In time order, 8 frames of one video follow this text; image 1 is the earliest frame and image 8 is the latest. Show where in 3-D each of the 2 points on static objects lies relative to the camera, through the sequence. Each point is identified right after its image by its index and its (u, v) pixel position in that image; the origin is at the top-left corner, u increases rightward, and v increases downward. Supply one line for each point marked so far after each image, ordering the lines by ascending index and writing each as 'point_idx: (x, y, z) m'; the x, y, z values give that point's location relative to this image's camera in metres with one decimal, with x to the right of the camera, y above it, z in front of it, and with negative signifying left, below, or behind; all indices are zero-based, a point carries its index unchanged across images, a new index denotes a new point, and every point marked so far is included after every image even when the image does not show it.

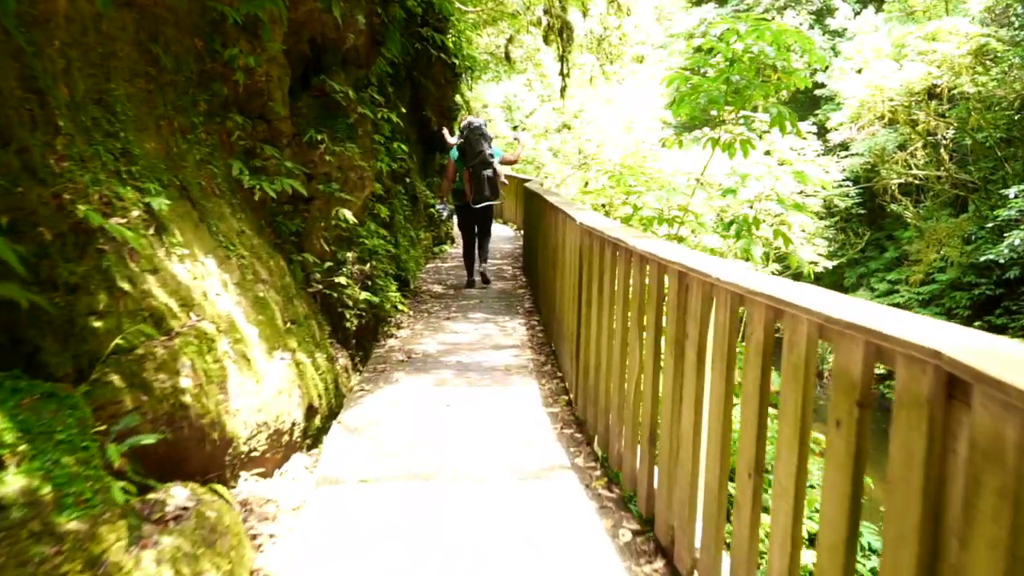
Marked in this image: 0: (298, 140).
0: (-1.2, +0.8, +4.7) m
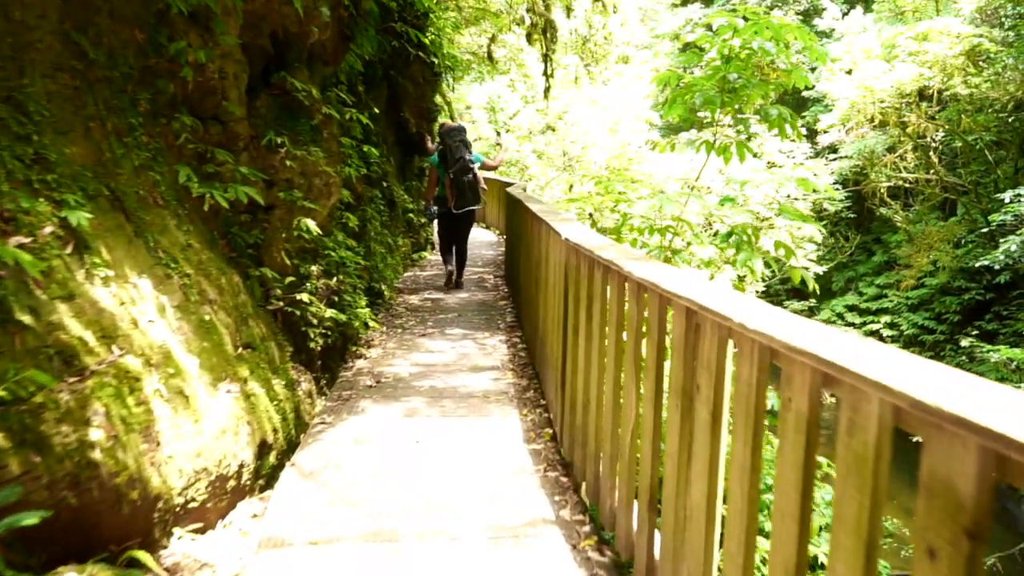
0: (-1.3, +0.7, +4.3) m
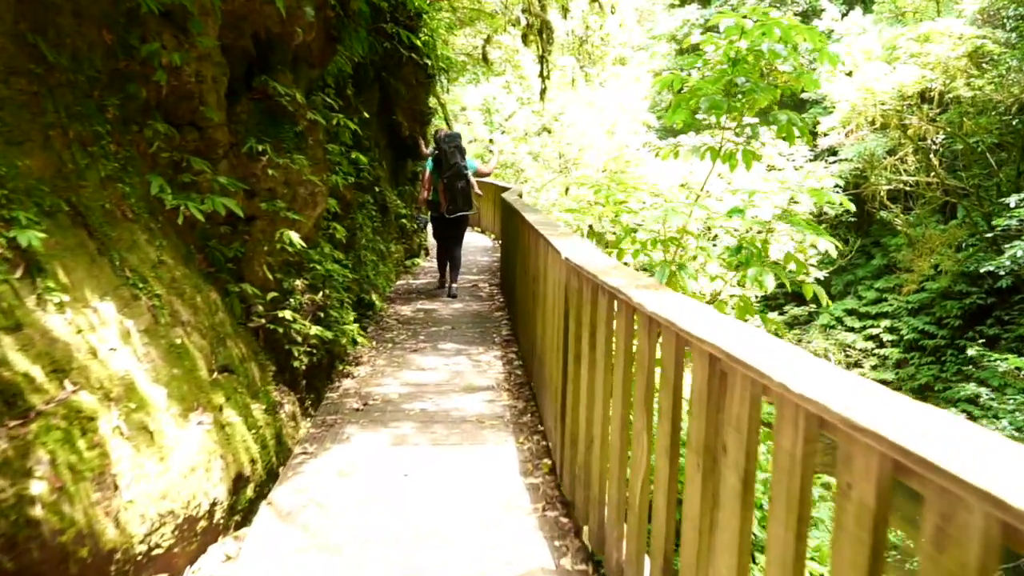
0: (-1.3, +0.7, +4.0) m
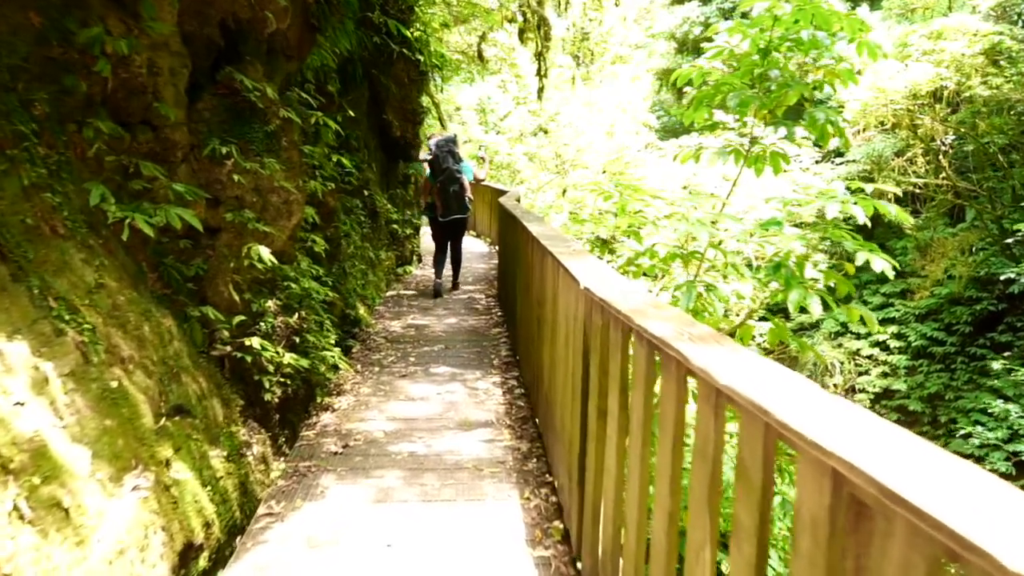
0: (-1.3, +0.6, +3.5) m
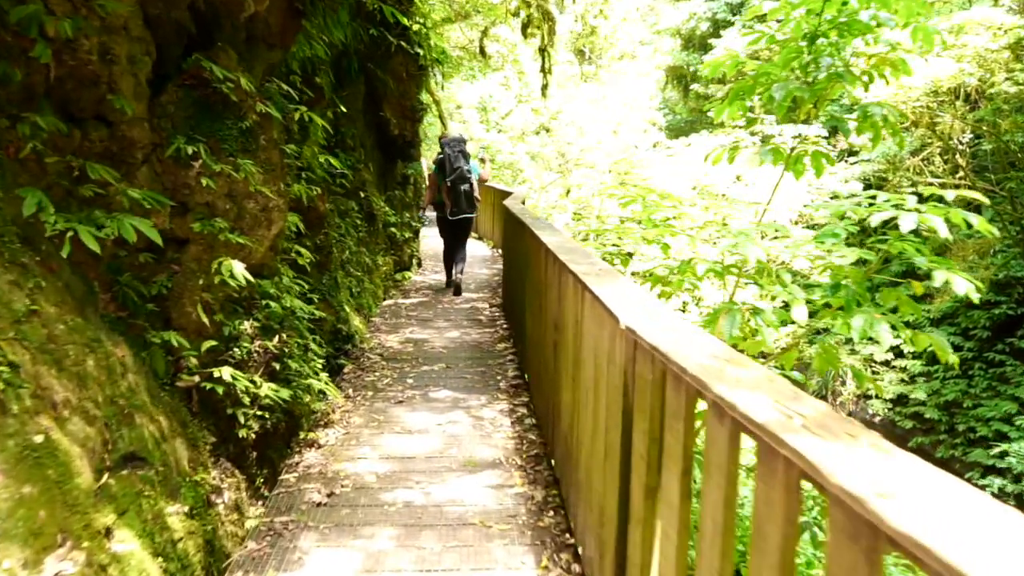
0: (-1.3, +0.5, +3.1) m
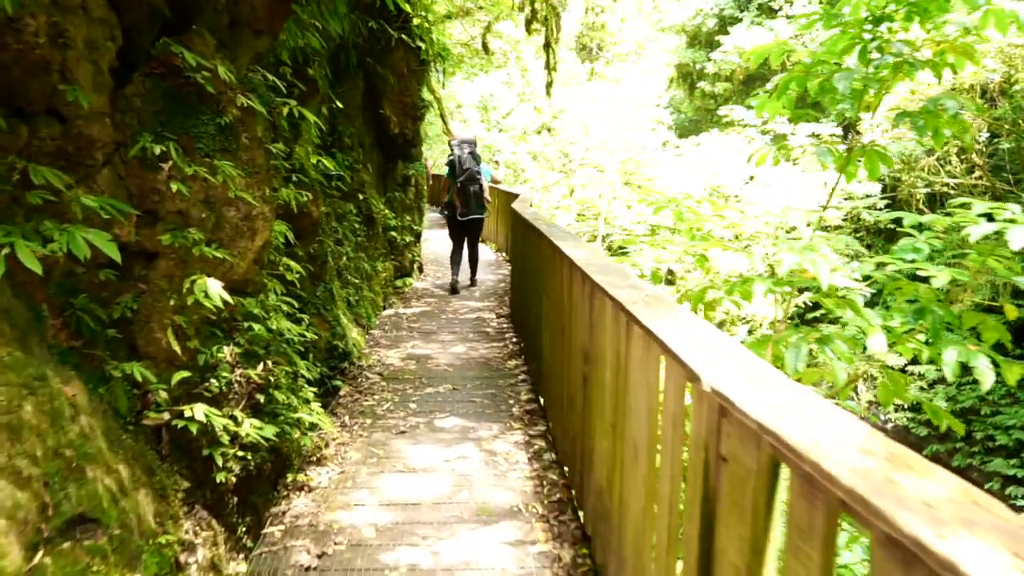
0: (-1.2, +0.4, +2.6) m
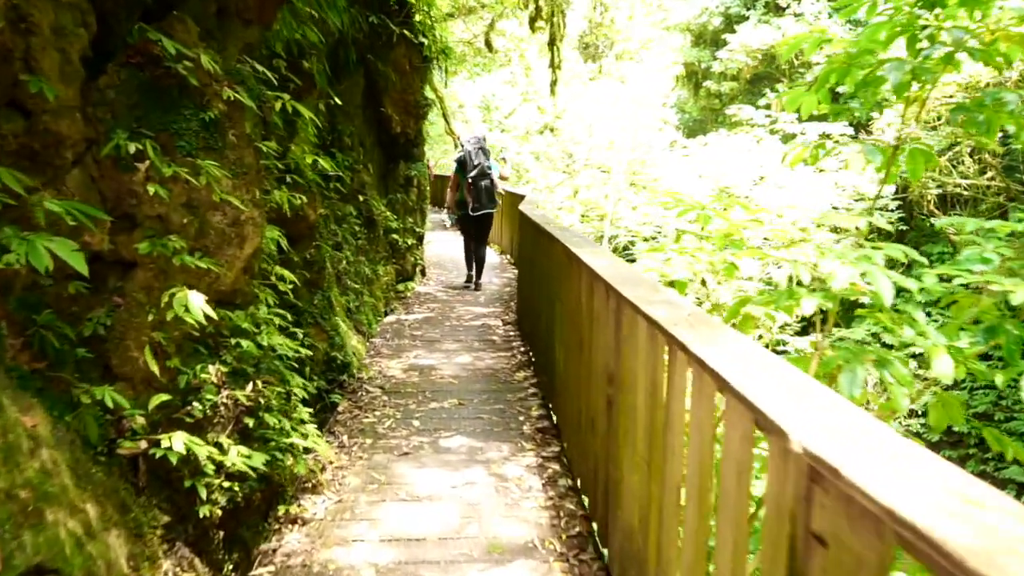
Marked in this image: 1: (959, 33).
0: (-1.2, +0.4, +2.4) m
1: (+1.4, +0.8, +2.6) m
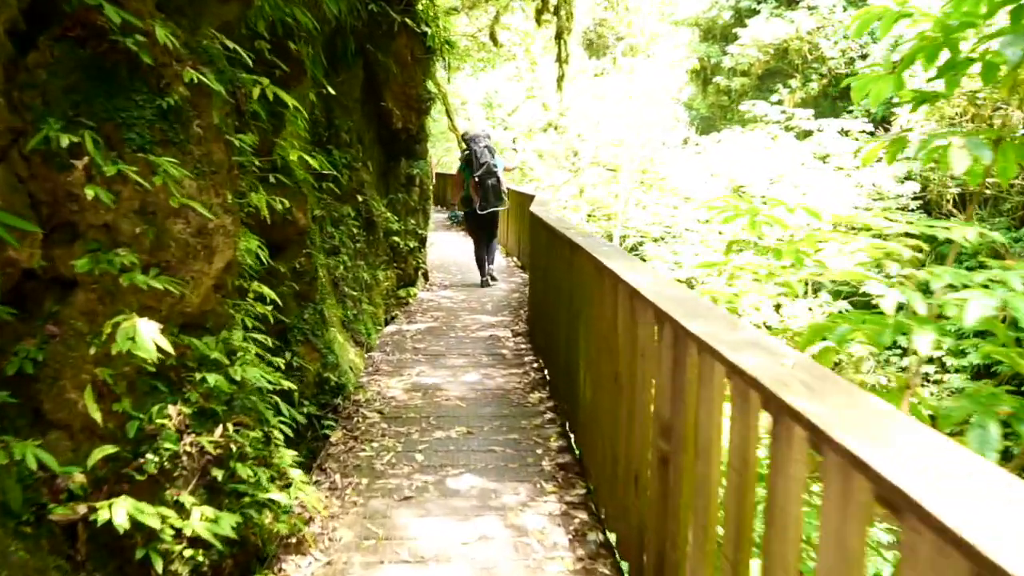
0: (-1.1, +0.3, +1.9) m
1: (+1.5, +0.7, +2.2) m
